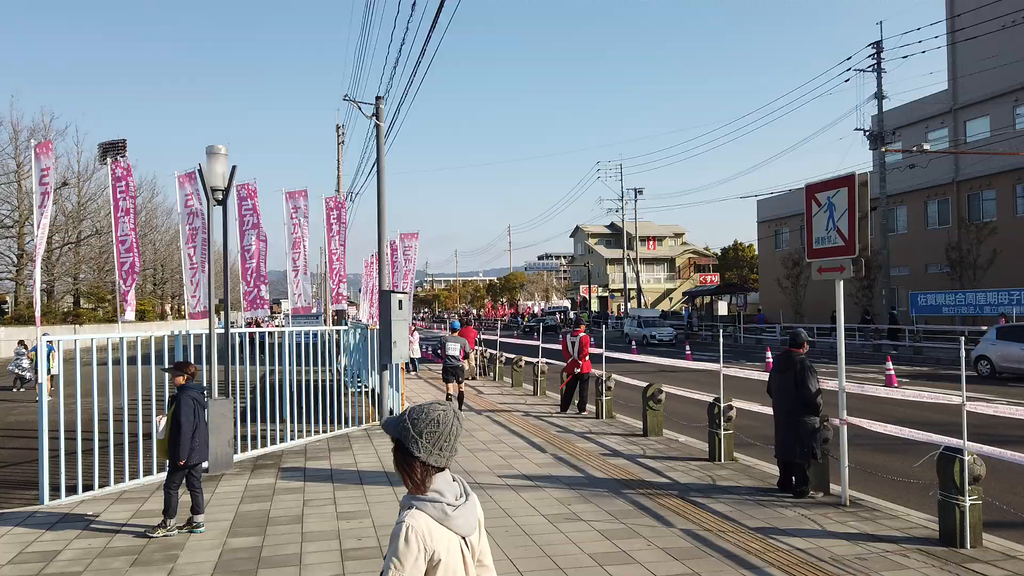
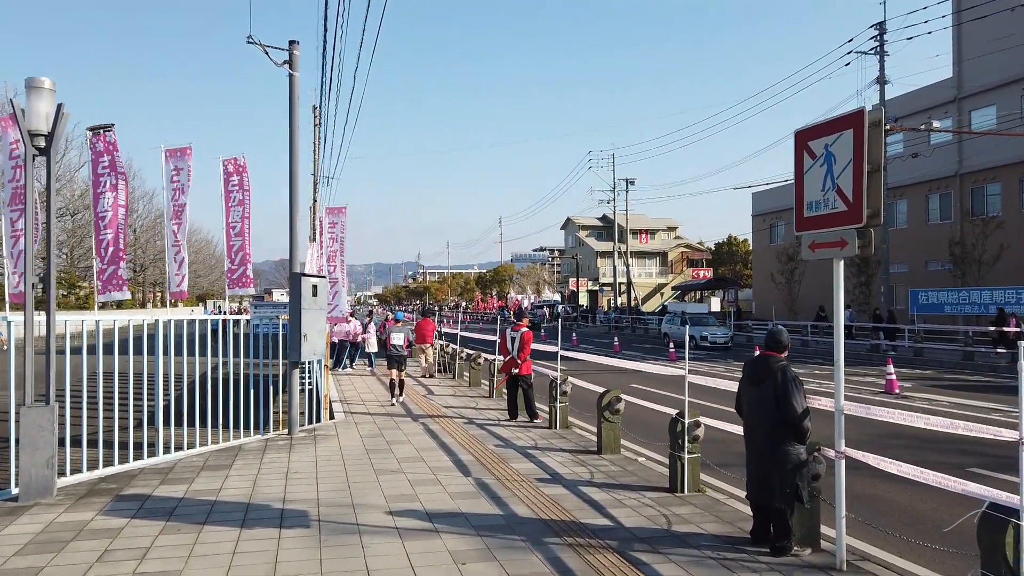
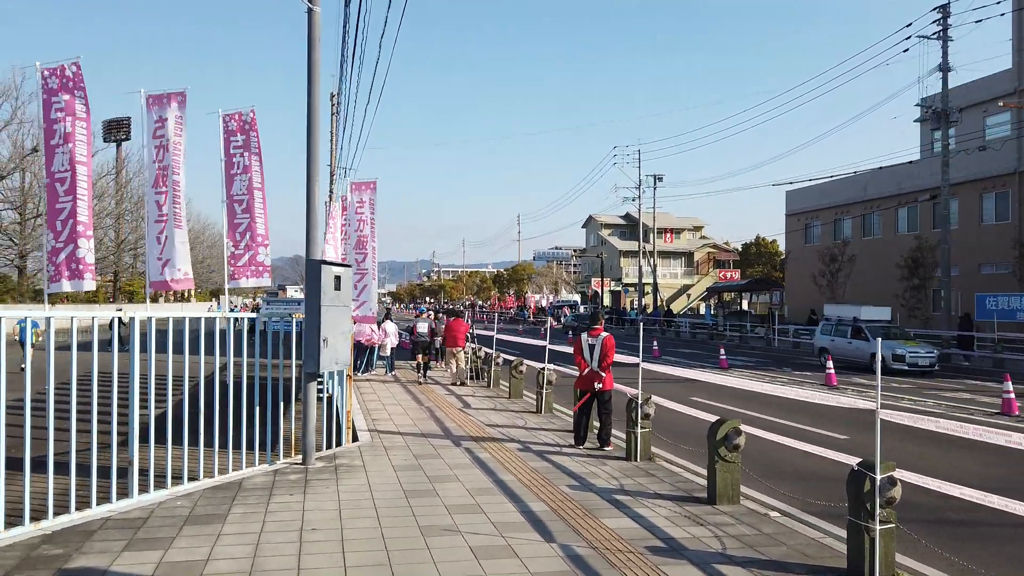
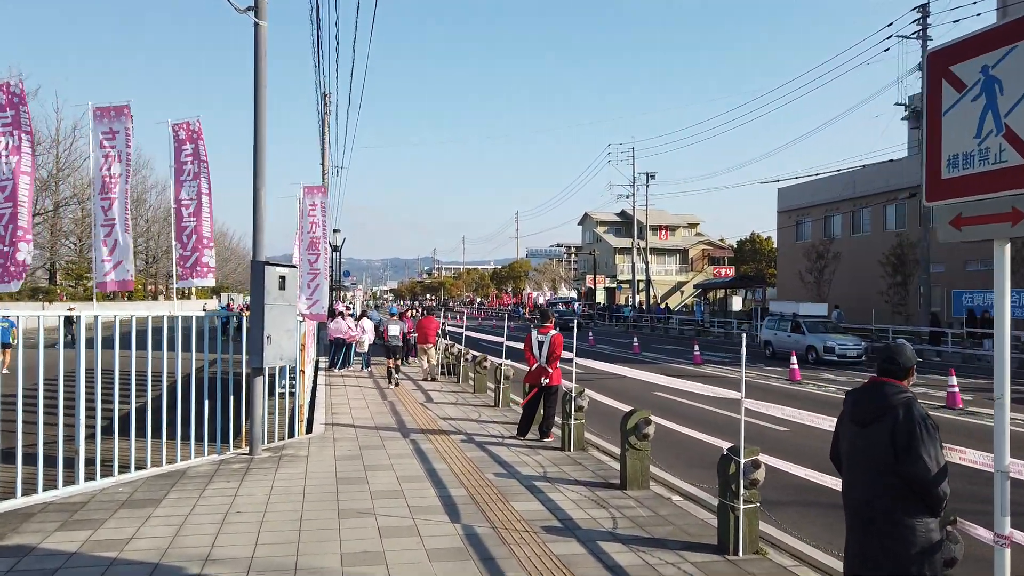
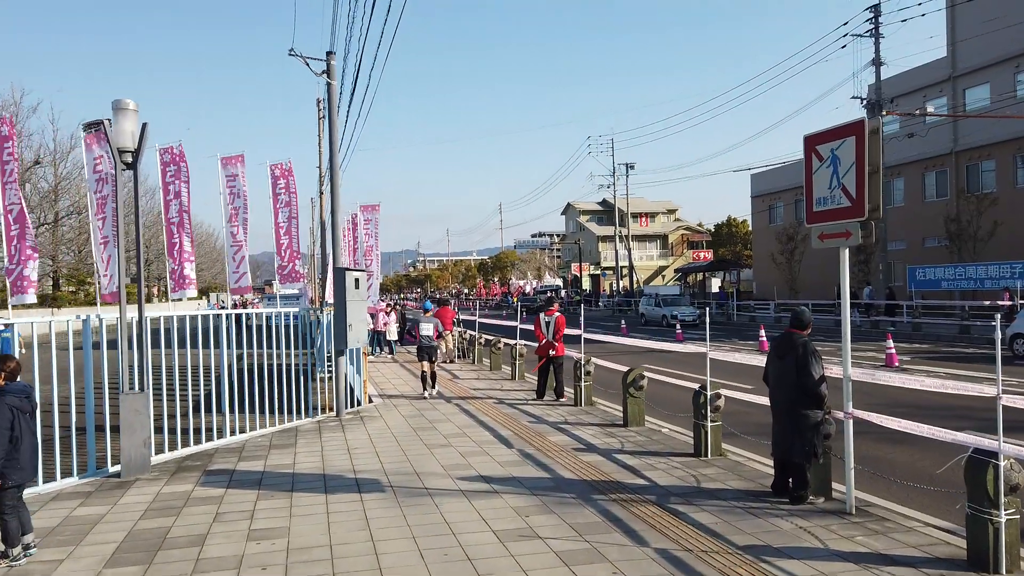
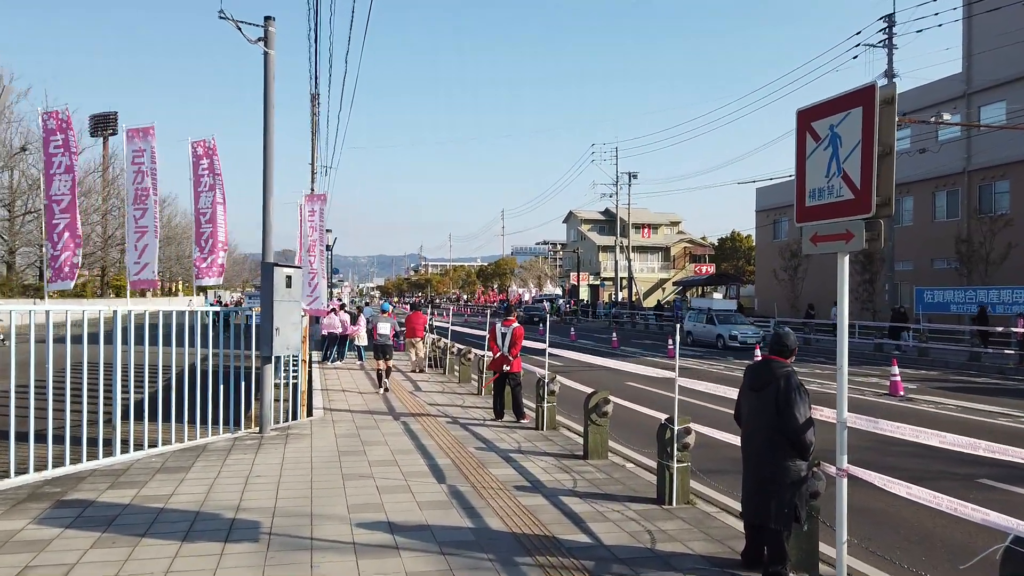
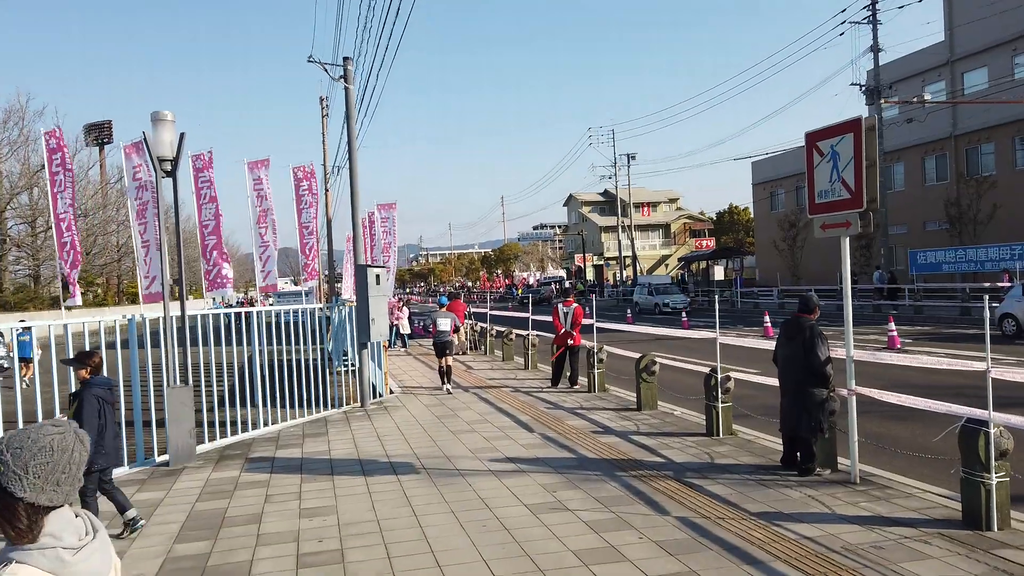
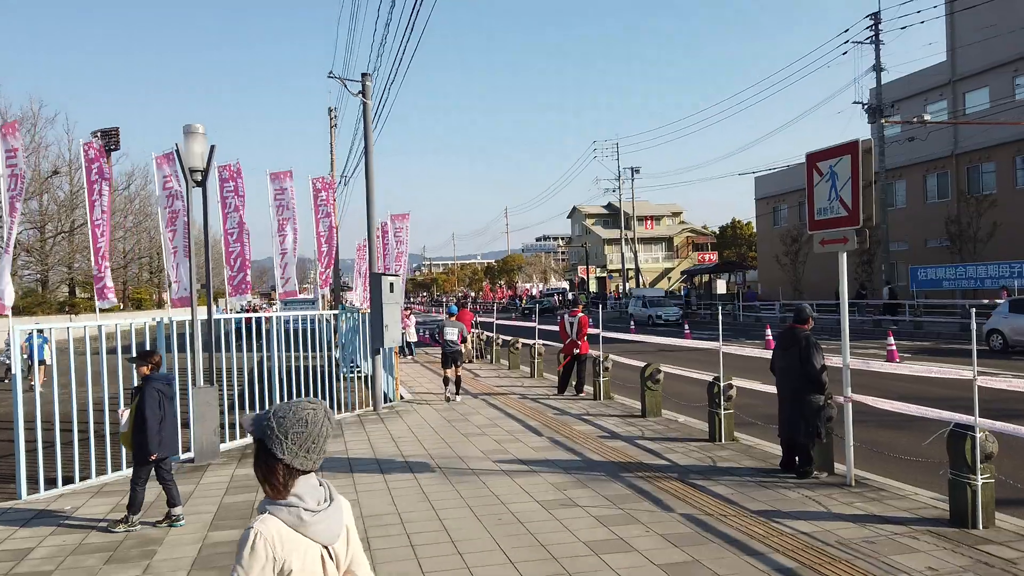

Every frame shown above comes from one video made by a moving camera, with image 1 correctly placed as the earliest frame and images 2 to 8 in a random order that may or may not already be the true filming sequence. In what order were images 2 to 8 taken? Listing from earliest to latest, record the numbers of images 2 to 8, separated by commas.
8, 7, 5, 2, 6, 4, 3
